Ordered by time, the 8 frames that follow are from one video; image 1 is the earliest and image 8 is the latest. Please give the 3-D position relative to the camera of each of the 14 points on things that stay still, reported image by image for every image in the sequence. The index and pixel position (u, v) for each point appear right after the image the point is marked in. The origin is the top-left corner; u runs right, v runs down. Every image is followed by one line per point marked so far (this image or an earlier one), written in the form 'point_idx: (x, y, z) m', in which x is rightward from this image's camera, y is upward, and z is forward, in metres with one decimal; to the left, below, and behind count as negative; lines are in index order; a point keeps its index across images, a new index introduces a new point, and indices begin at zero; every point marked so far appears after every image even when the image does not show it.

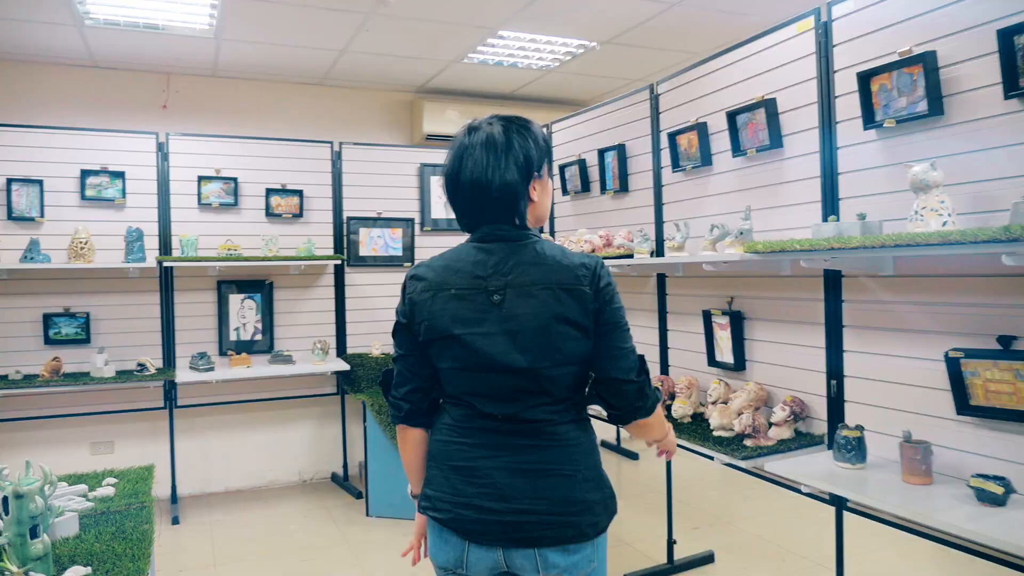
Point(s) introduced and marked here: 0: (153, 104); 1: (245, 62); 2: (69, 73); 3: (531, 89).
0: (-2.3, +1.2, +3.9) m
1: (-1.7, +1.4, +3.7) m
2: (-2.8, +1.4, +3.8) m
3: (+0.2, +1.5, +4.3) m
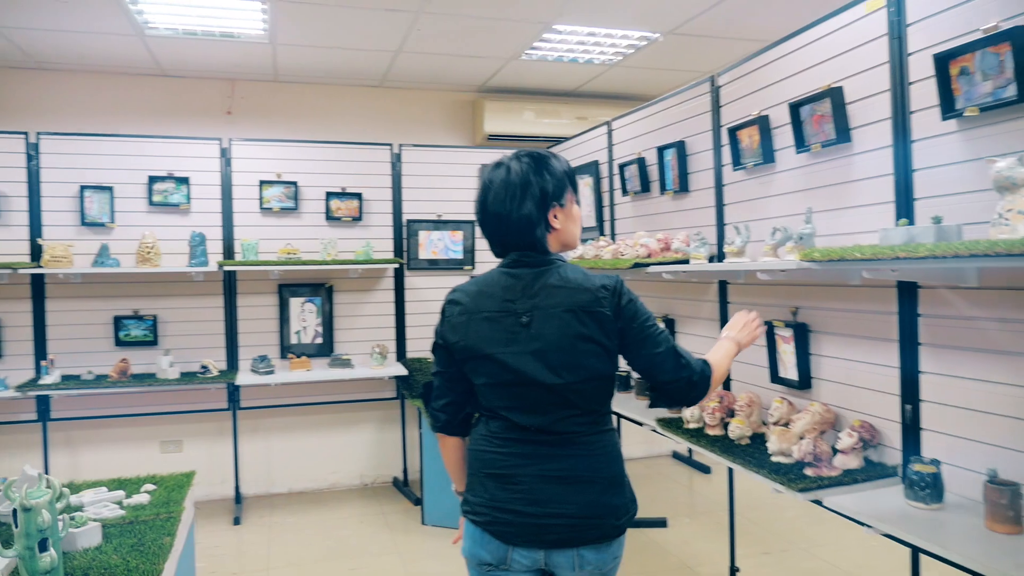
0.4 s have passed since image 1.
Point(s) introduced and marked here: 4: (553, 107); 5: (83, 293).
0: (-1.9, +1.2, +3.9) m
1: (-1.3, +1.4, +3.7) m
2: (-2.4, +1.3, +3.8) m
3: (+0.6, +1.4, +4.2) m
4: (+0.3, +1.3, +4.3) m
5: (-2.6, 0.0, +3.6) m
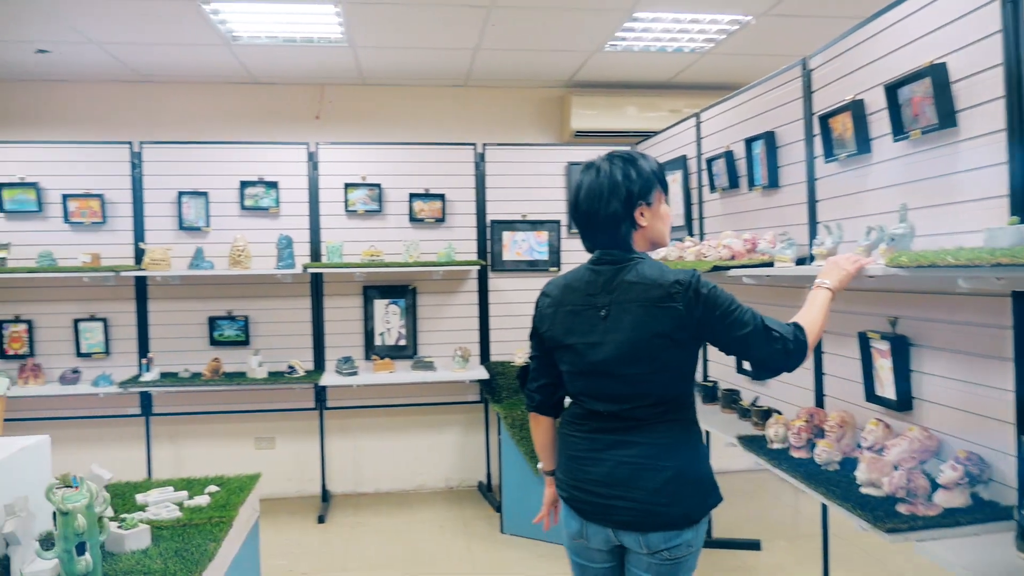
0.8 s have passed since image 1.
0: (-1.4, +1.2, +4.0) m
1: (-0.8, +1.4, +3.7) m
2: (-1.9, +1.3, +4.0) m
3: (+1.2, +1.4, +4.0) m
4: (+0.9, +1.3, +4.1) m
5: (-2.1, 0.0, +3.7) m
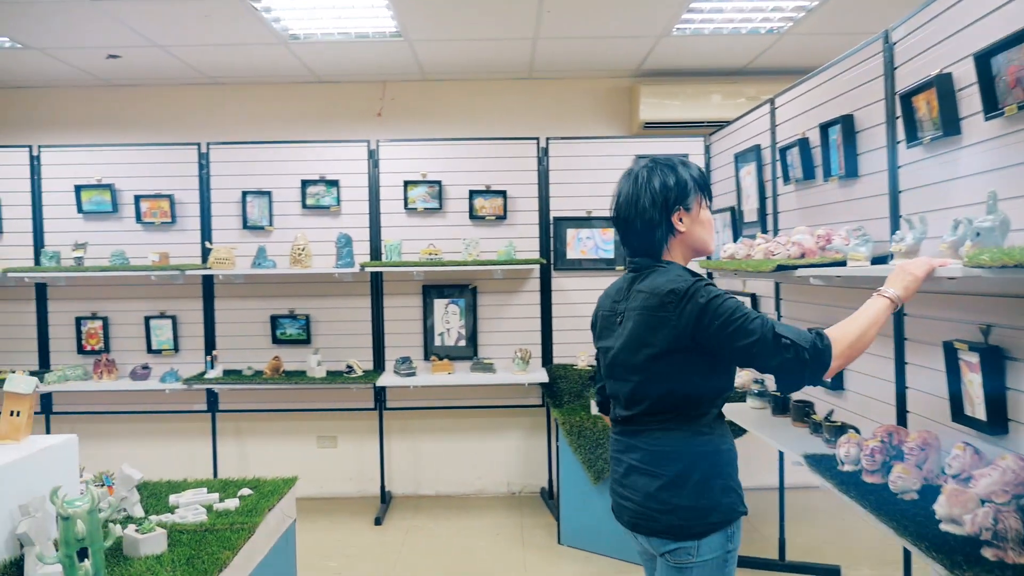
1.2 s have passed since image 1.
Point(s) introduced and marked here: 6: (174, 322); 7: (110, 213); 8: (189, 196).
0: (-1.0, +1.2, +4.0) m
1: (-0.4, +1.4, +3.6) m
2: (-1.4, +1.3, +4.0) m
3: (+1.6, +1.4, +3.7) m
4: (+1.3, +1.3, +3.8) m
5: (-1.7, 0.0, +3.7) m
6: (-2.1, -0.2, +3.7) m
7: (-2.5, +0.5, +3.7) m
8: (-2.1, +0.6, +3.7) m
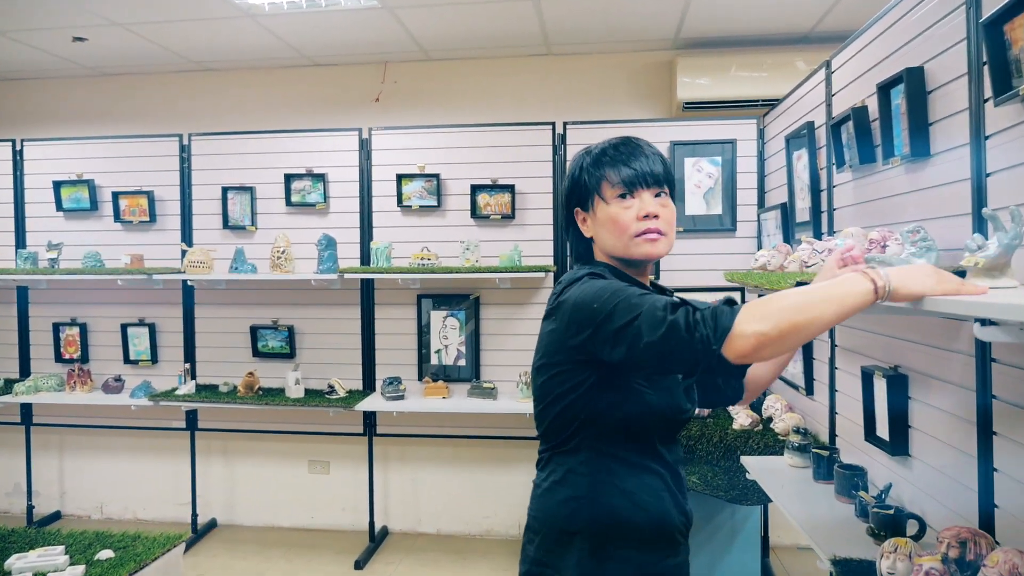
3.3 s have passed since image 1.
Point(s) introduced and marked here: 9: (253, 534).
0: (-0.9, +1.1, +3.5) m
1: (-0.3, +1.3, +3.1) m
2: (-1.3, +1.3, +3.6) m
3: (+1.6, +1.3, +3.0) m
4: (+1.4, +1.2, +3.1) m
5: (-1.6, -0.1, +3.4) m
6: (-2.1, -0.2, +3.4) m
7: (-2.5, +0.5, +3.4) m
8: (-2.0, +0.6, +3.4) m
9: (-1.6, -1.5, +3.5) m
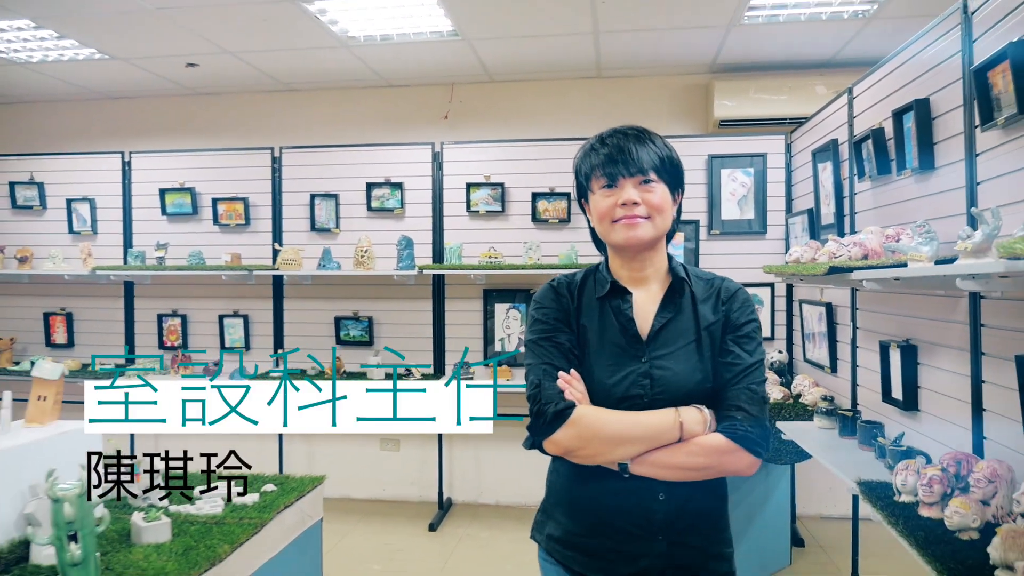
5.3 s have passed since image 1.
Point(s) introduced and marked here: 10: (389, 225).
0: (-0.5, +1.2, +4.0) m
1: (0.0, +1.4, +3.5) m
2: (-1.0, +1.3, +4.0) m
3: (+2.0, +1.4, +3.4) m
4: (+1.7, +1.2, +3.6) m
5: (-1.3, 0.0, +3.8) m
6: (-1.7, -0.2, +3.9) m
7: (-2.1, +0.5, +3.9) m
8: (-1.6, +0.6, +3.9) m
9: (-1.2, -1.5, +4.0) m
10: (-0.8, +0.4, +3.7) m
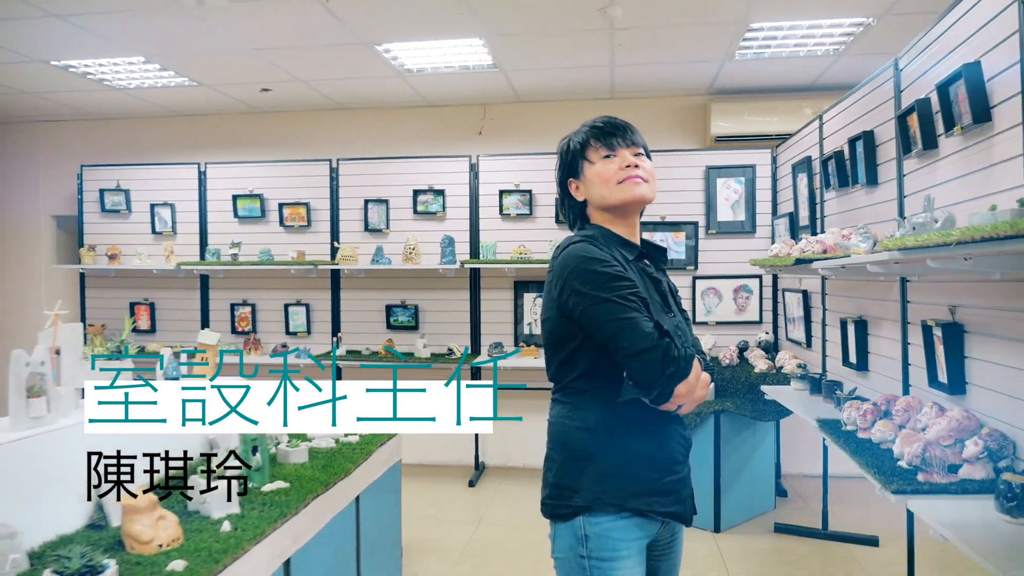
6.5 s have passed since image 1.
0: (-0.3, +1.2, +4.6) m
1: (+0.2, +1.4, +4.1) m
2: (-0.8, +1.4, +4.6) m
3: (+2.1, +1.4, +4.0) m
4: (+1.9, +1.3, +4.2) m
5: (-1.1, 0.0, +4.4) m
6: (-1.6, -0.2, +4.5) m
7: (-1.9, +0.5, +4.5) m
8: (-1.5, +0.6, +4.5) m
9: (-1.0, -1.4, +4.6) m
10: (-0.6, +0.5, +4.4) m
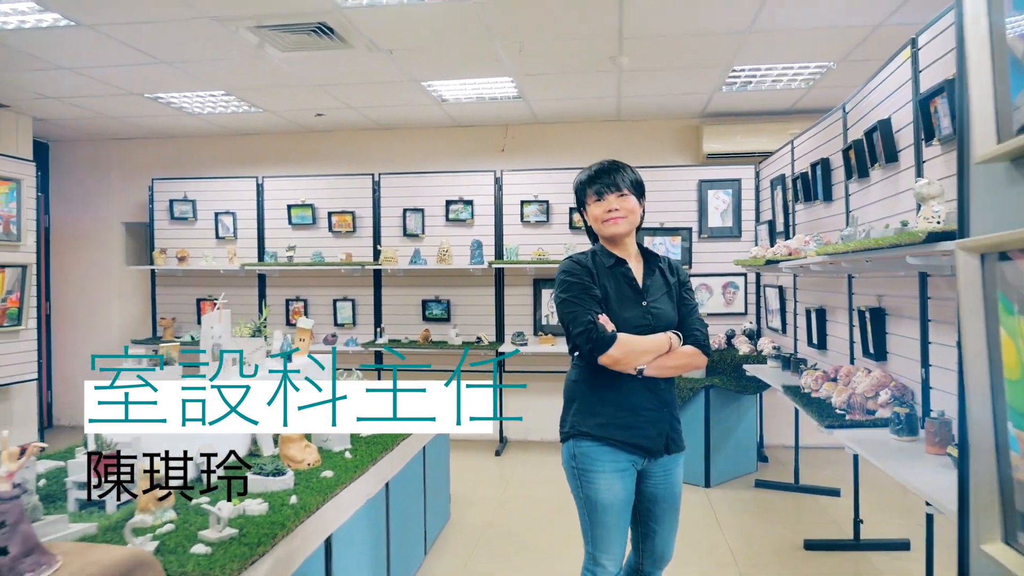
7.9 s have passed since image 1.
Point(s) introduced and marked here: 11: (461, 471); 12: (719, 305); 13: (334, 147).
0: (-0.2, +1.2, +5.2) m
1: (+0.4, +1.4, +4.8) m
2: (-0.6, +1.4, +5.3) m
3: (+2.3, +1.5, +4.7) m
4: (+2.1, +1.3, +4.9) m
5: (-0.9, 0.0, +5.1) m
6: (-1.4, -0.1, +5.2) m
7: (-1.8, +0.6, +5.2) m
8: (-1.3, +0.7, +5.2) m
9: (-0.9, -1.4, +5.3) m
10: (-0.4, +0.5, +5.0) m
11: (-0.4, -1.4, +4.6) m
12: (+1.7, -0.1, +4.8) m
13: (-1.6, +1.3, +5.4) m
